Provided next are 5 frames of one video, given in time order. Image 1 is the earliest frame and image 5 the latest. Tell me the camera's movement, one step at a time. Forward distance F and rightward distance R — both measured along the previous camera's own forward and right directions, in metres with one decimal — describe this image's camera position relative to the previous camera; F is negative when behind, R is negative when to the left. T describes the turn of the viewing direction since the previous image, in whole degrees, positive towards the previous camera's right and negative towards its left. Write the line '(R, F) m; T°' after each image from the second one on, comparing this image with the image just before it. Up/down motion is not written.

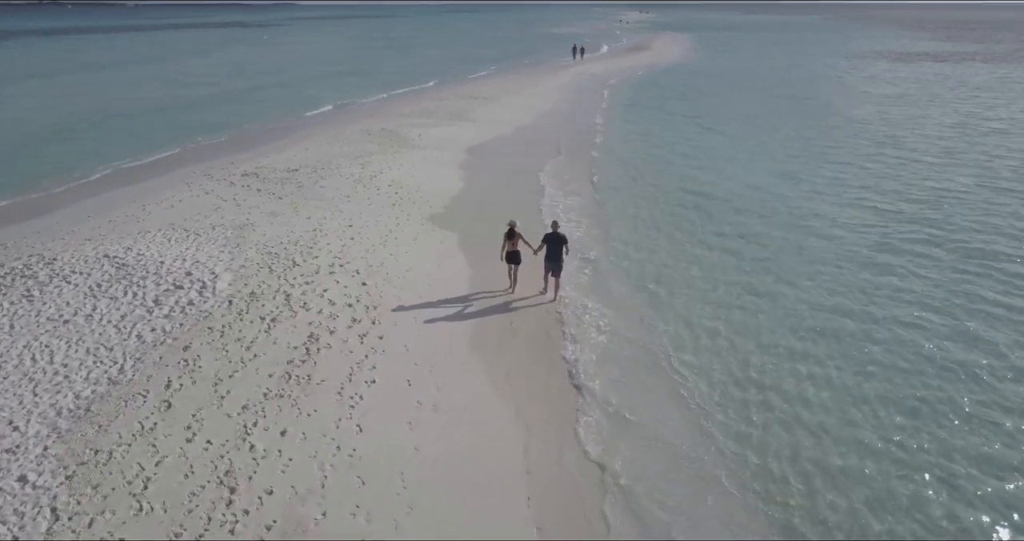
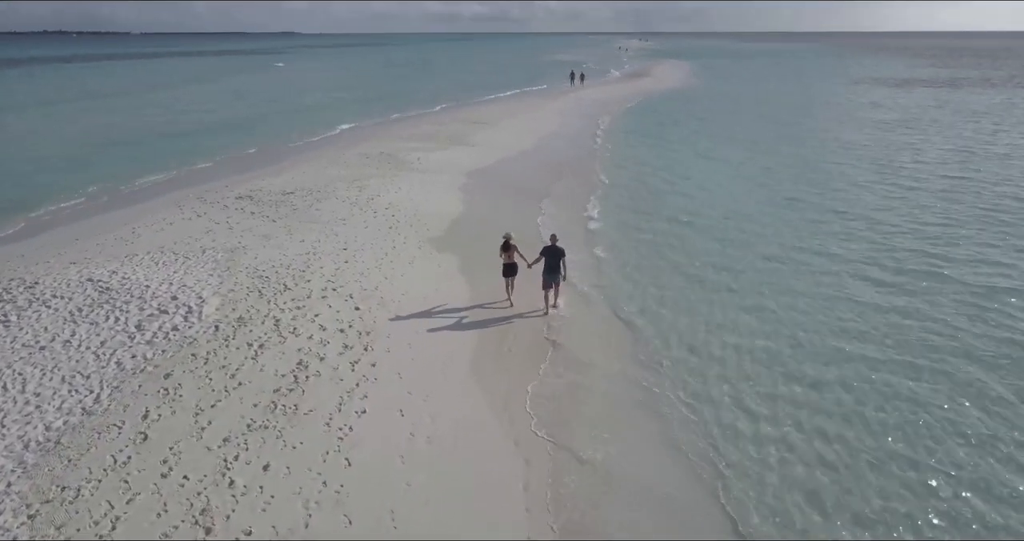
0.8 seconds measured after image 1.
(0.0, +0.4) m; 0°
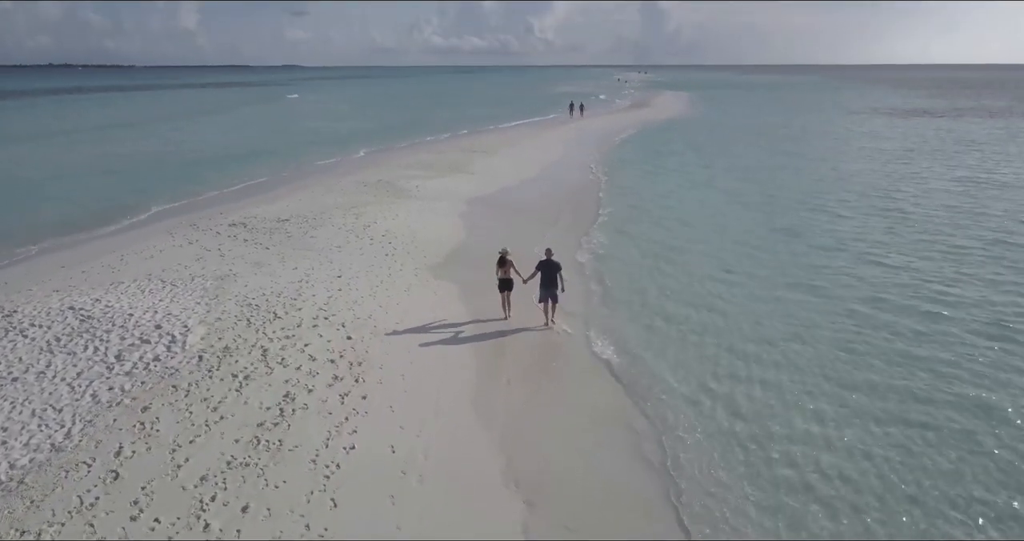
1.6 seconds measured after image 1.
(0.0, +0.4) m; 0°
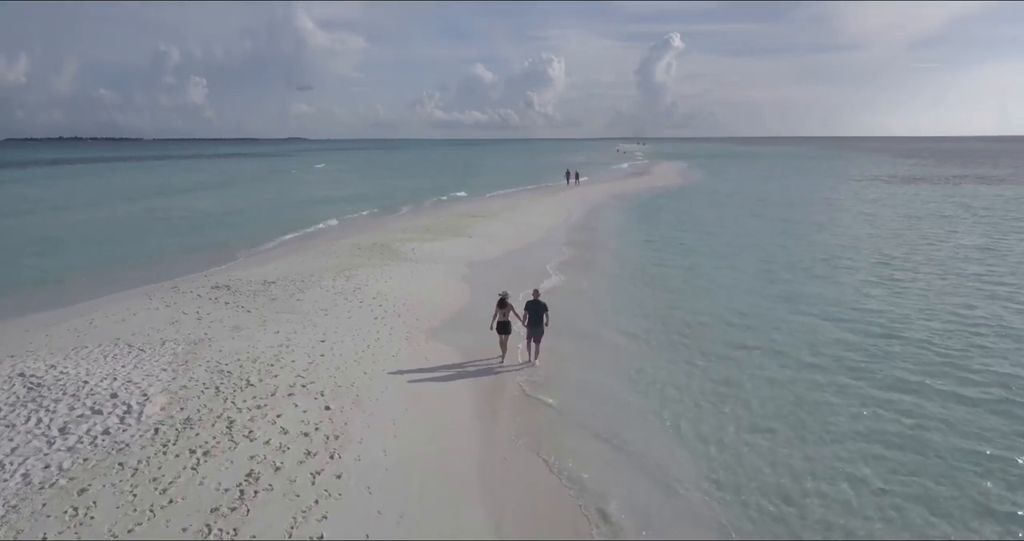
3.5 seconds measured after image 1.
(+0.1, +0.9) m; 0°
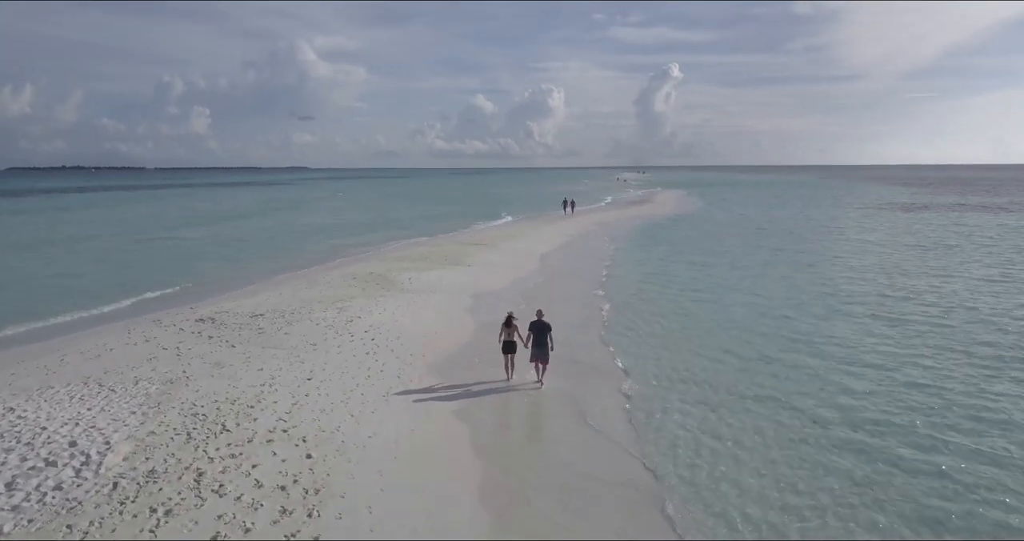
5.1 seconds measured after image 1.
(0.0, +0.8) m; 0°
